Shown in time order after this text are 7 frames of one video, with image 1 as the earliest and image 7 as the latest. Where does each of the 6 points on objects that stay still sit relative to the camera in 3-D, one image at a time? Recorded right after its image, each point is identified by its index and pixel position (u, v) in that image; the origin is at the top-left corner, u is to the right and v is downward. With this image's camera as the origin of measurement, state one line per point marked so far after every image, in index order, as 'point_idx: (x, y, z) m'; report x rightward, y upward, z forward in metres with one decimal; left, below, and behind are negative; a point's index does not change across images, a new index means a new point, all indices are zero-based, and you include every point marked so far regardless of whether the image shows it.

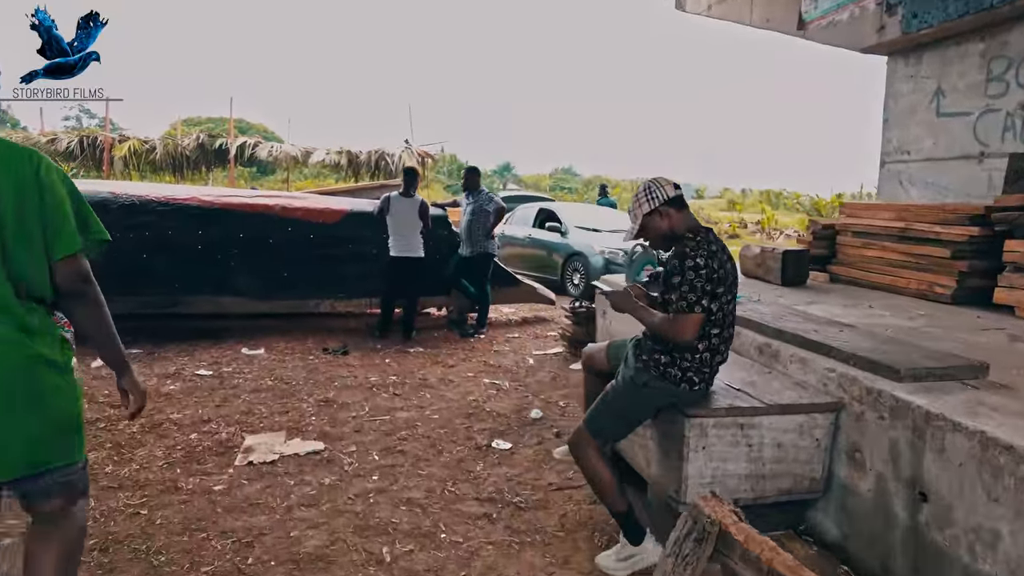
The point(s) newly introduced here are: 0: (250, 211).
0: (-3.2, +1.0, +7.8) m
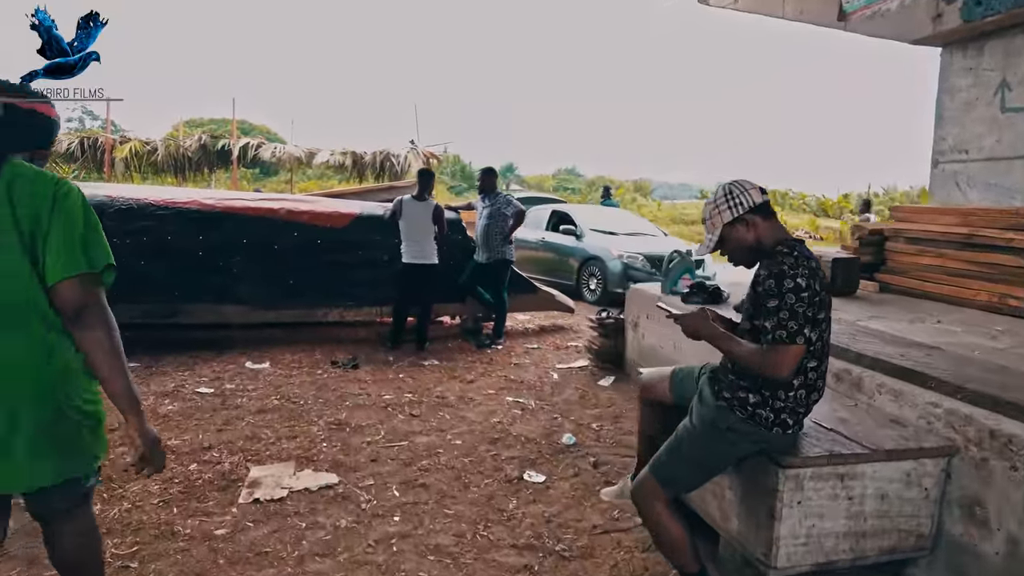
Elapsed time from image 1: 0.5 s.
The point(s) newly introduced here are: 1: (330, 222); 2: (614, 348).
0: (-3.0, +0.9, +7.3) m
1: (-2.2, +0.8, +7.5) m
2: (+1.0, -0.6, +5.9) m
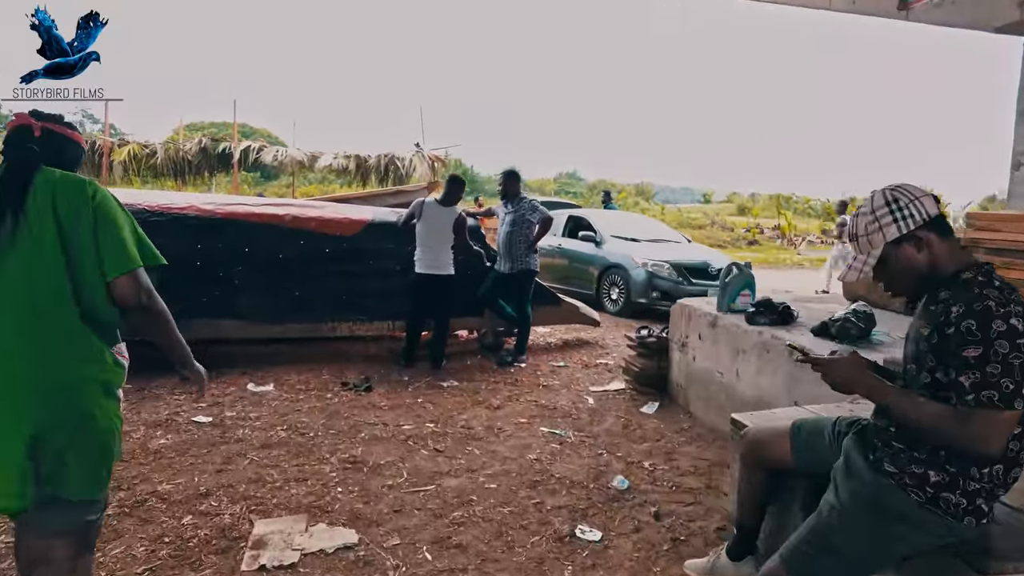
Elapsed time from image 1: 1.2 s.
0: (-2.8, +0.7, +6.8) m
1: (-1.9, +0.7, +6.9) m
2: (+1.2, -0.7, +5.3) m
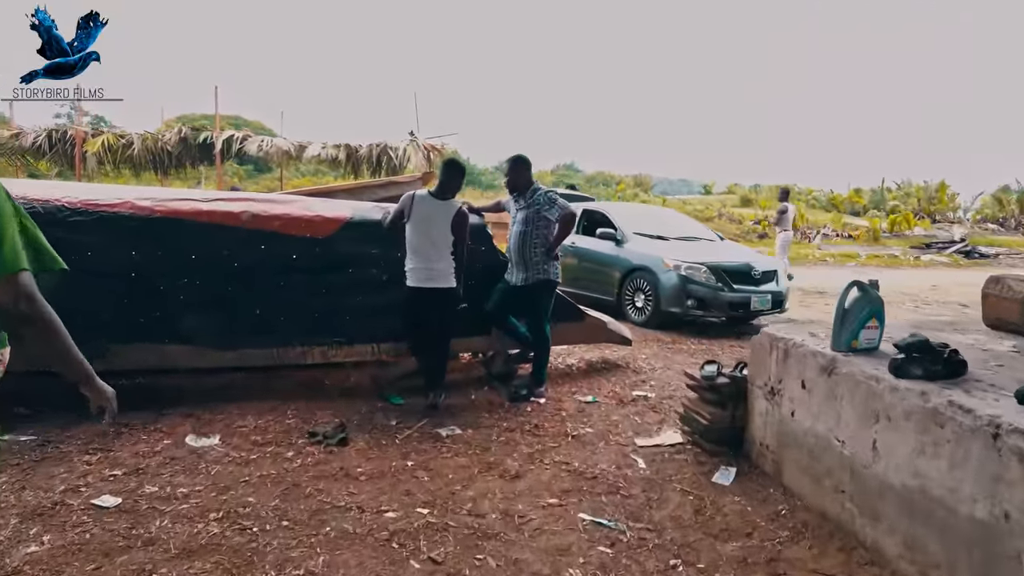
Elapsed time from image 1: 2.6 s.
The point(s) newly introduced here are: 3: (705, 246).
0: (-2.6, +0.6, +5.4) m
1: (-1.8, +0.5, +5.5) m
2: (+1.4, -0.8, +3.9) m
3: (+2.7, +0.6, +8.7) m
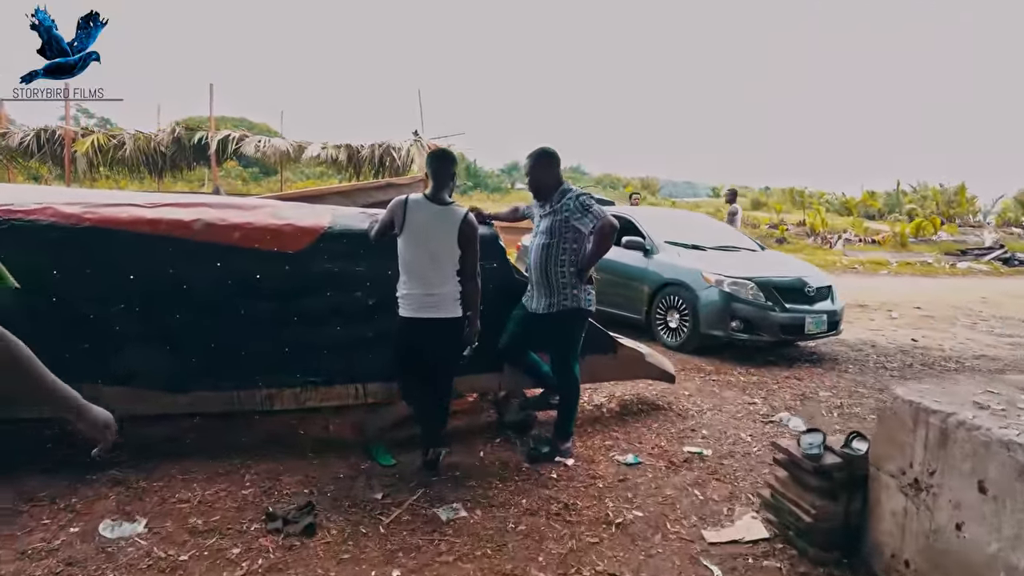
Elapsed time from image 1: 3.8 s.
0: (-2.5, +0.4, +4.3) m
1: (-1.7, +0.3, +4.4) m
2: (+1.5, -1.0, +2.8) m
3: (+2.8, +0.4, +7.5) m
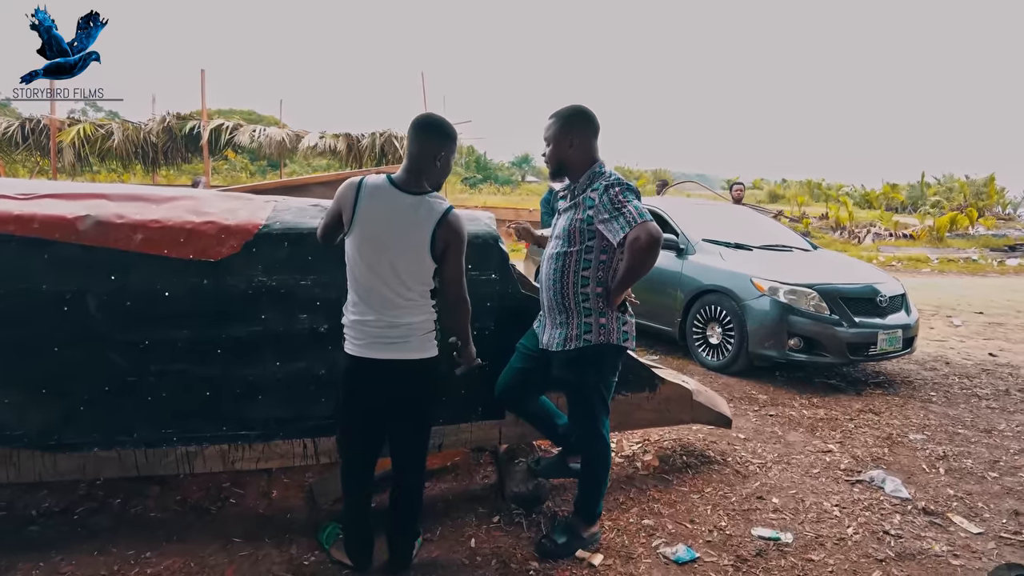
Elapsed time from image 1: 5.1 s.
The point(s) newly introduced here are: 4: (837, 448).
0: (-2.5, +0.3, +3.1) m
1: (-1.6, +0.2, +3.2) m
2: (+1.5, -1.2, +1.6) m
3: (+2.9, +0.3, +6.2) m
4: (+2.2, -1.1, +4.3) m
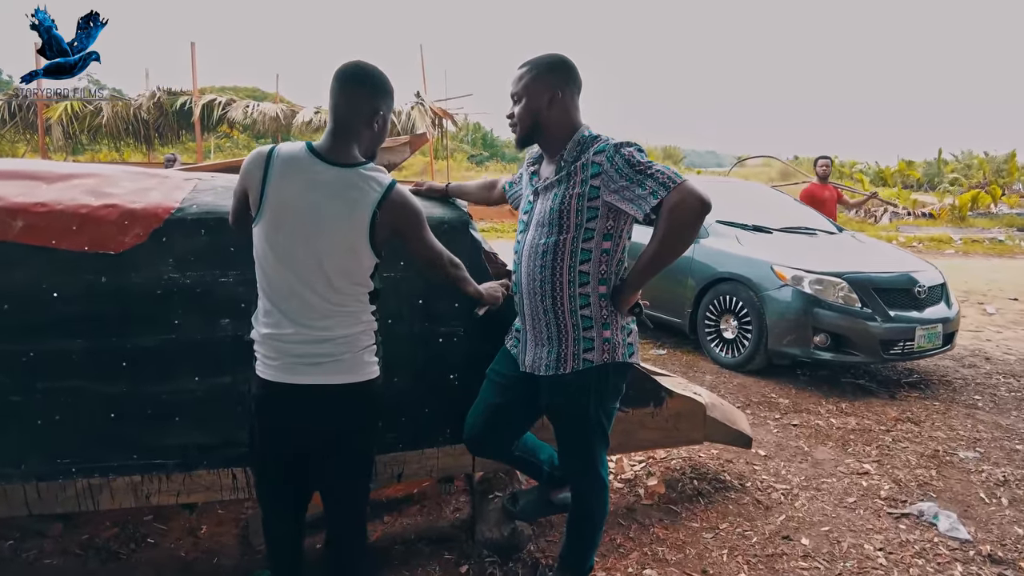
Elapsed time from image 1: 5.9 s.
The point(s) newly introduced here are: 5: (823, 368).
0: (-2.6, +0.3, +2.5) m
1: (-1.8, +0.2, +2.6) m
2: (+1.3, -1.2, +1.0) m
3: (+2.8, +0.4, +5.5) m
4: (+2.1, -1.1, +3.7) m
5: (+2.8, -0.7, +5.5) m
